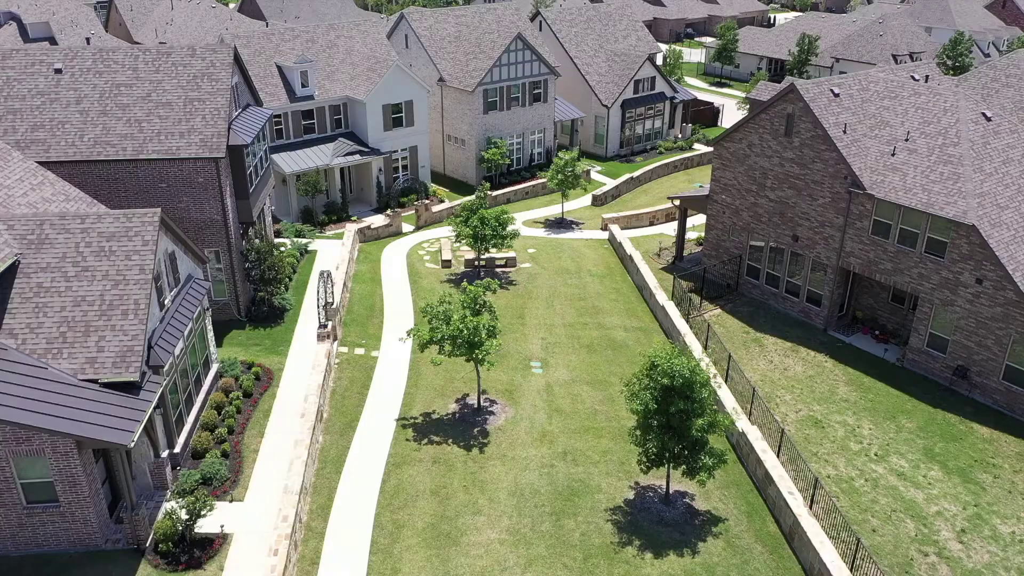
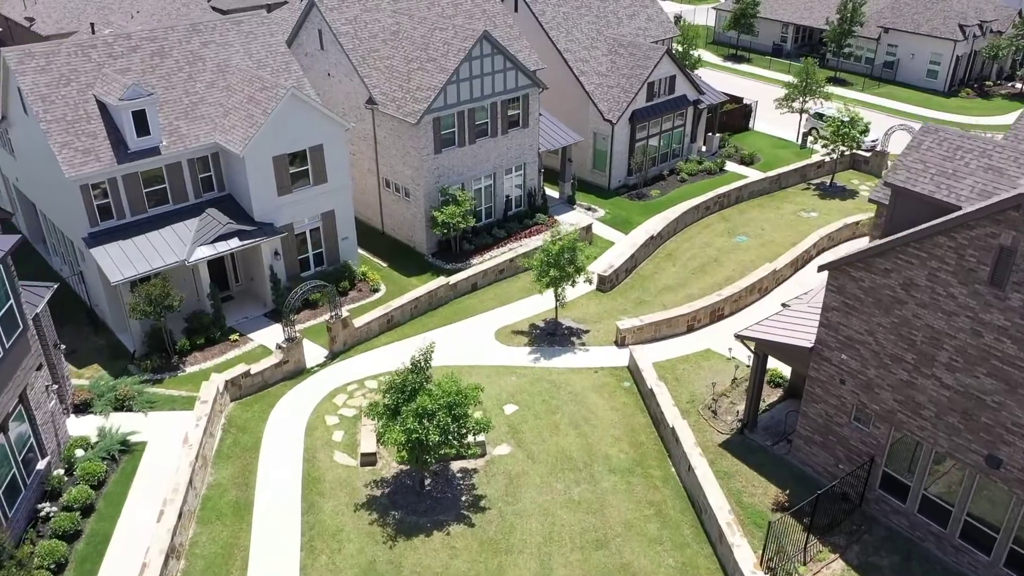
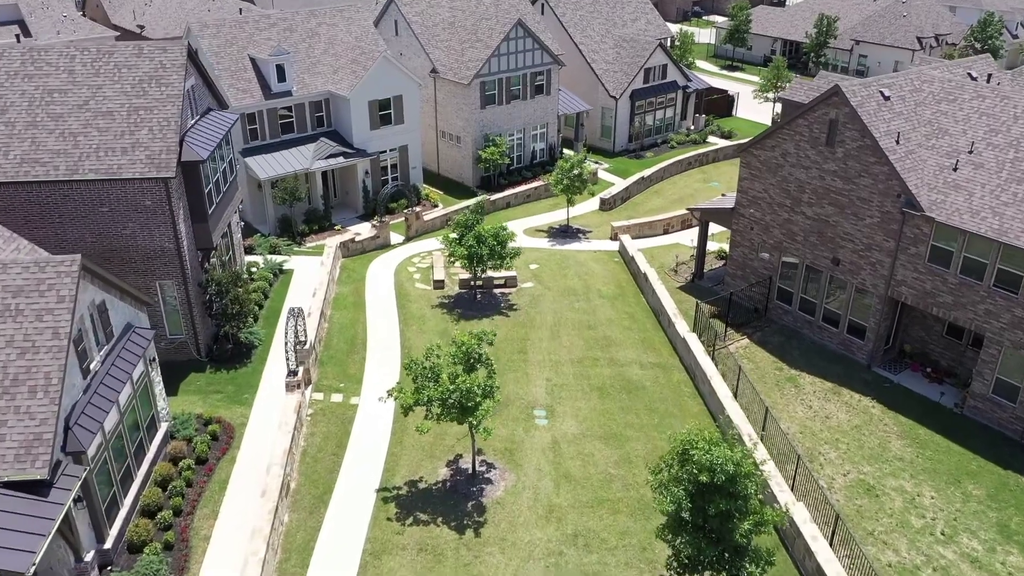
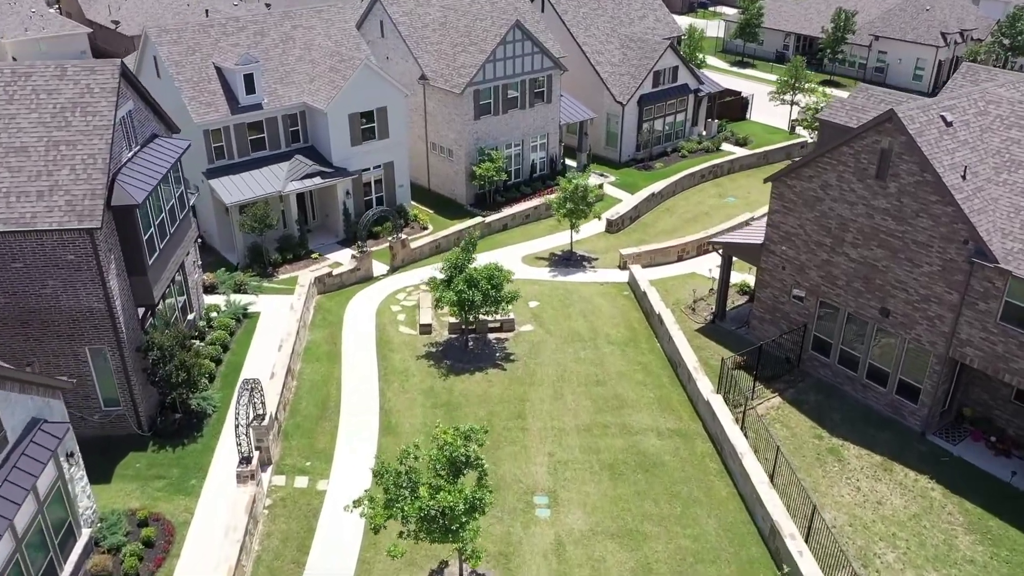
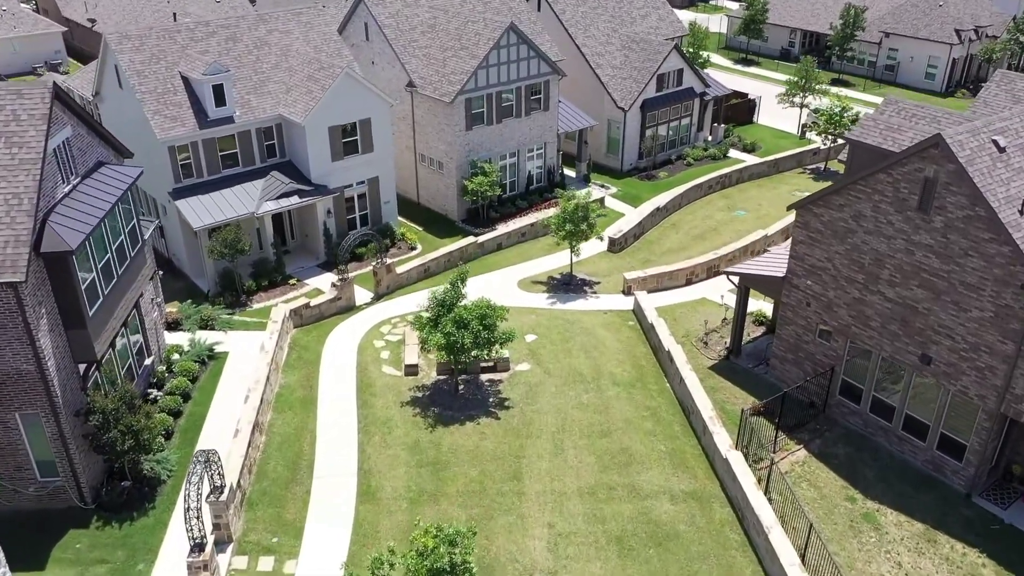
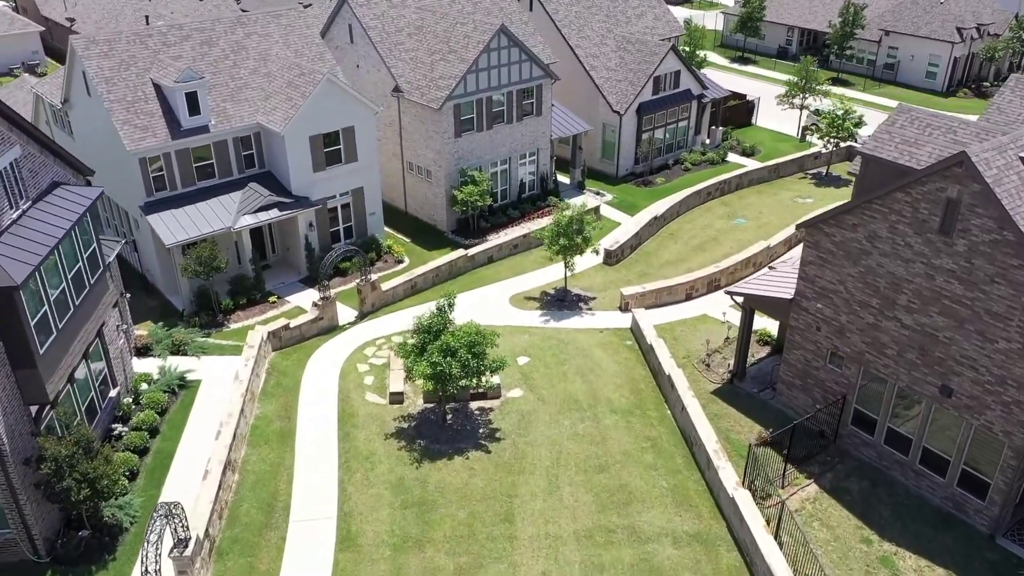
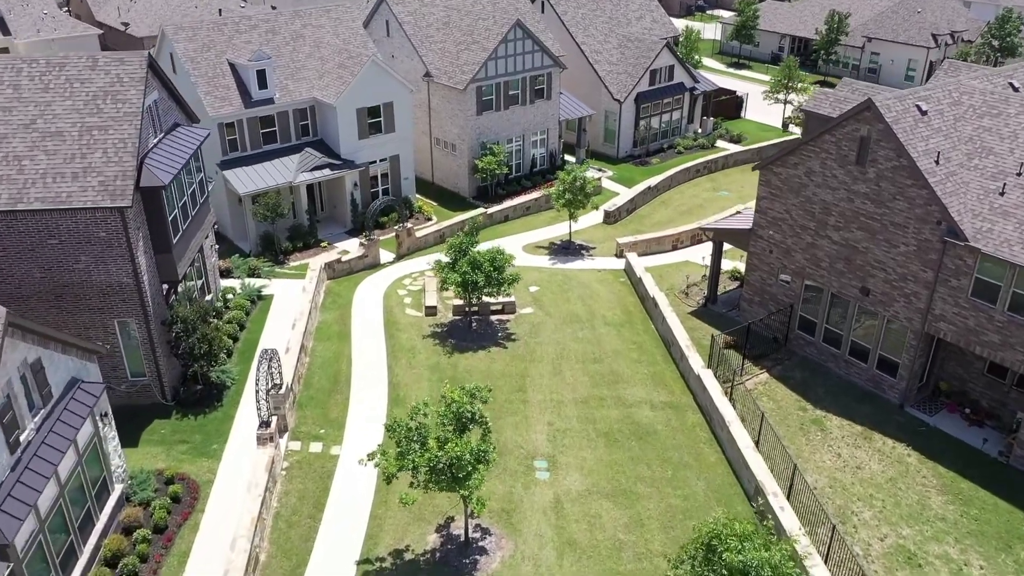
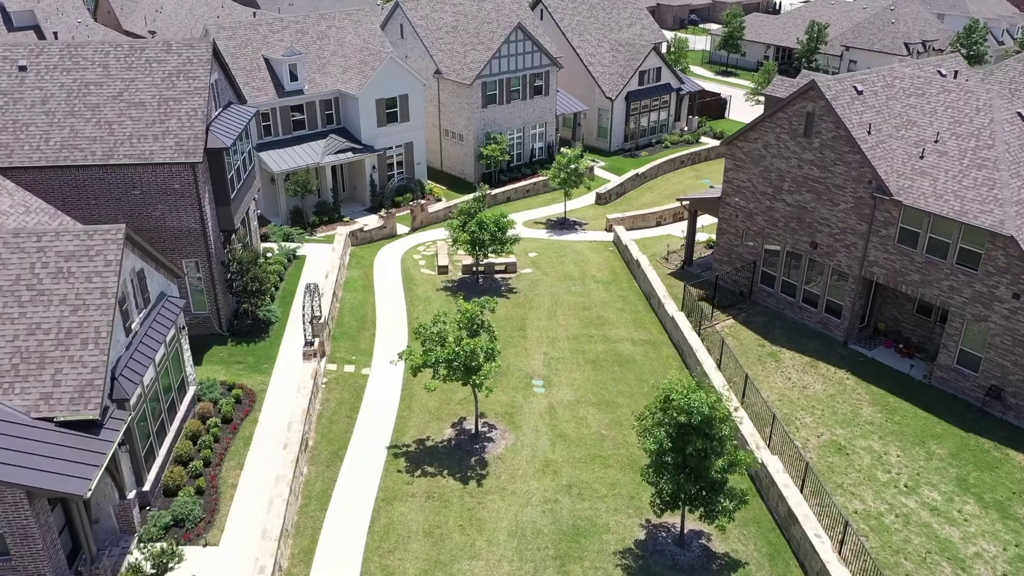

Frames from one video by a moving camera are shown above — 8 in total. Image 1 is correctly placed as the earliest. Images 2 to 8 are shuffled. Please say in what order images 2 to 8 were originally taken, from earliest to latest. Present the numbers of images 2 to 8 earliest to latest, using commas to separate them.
8, 3, 7, 4, 5, 6, 2
